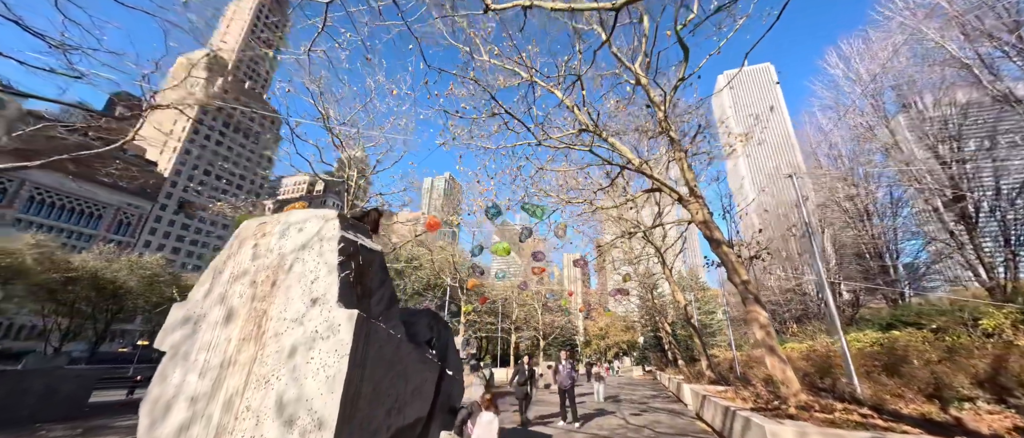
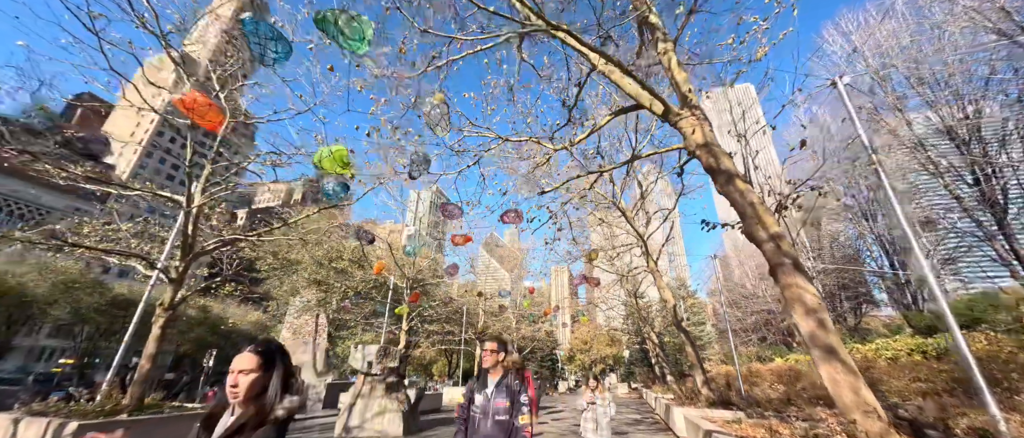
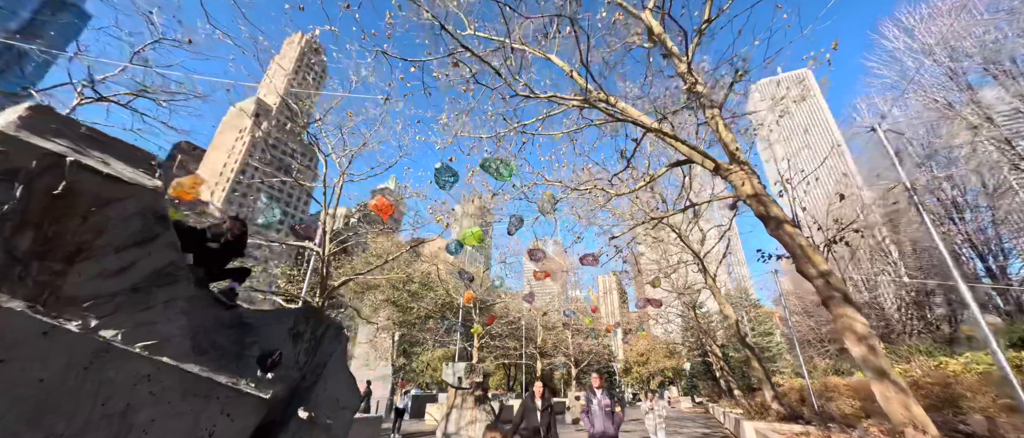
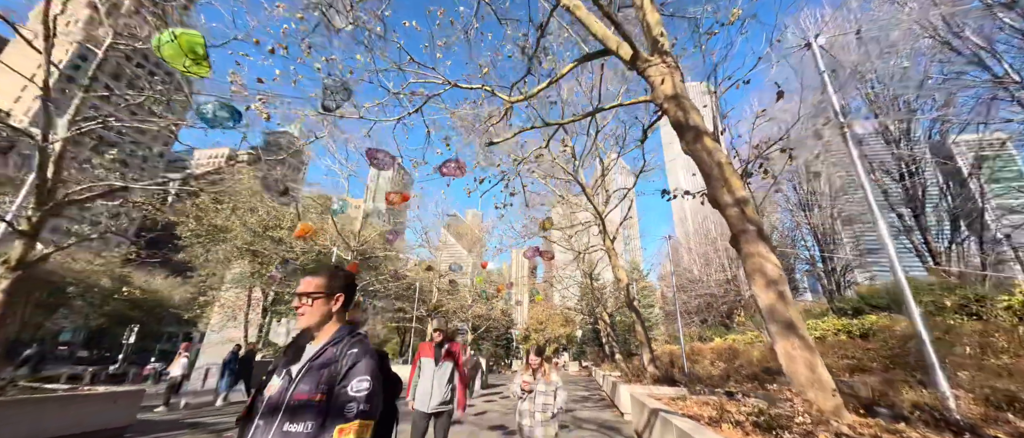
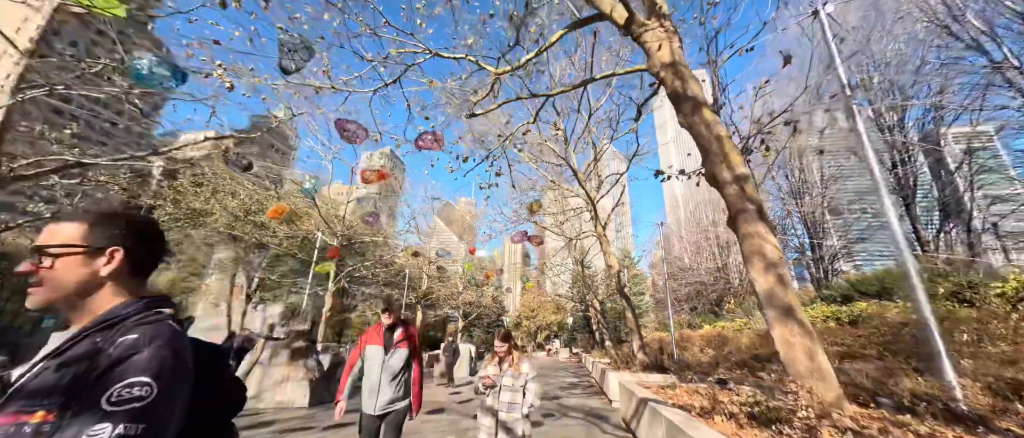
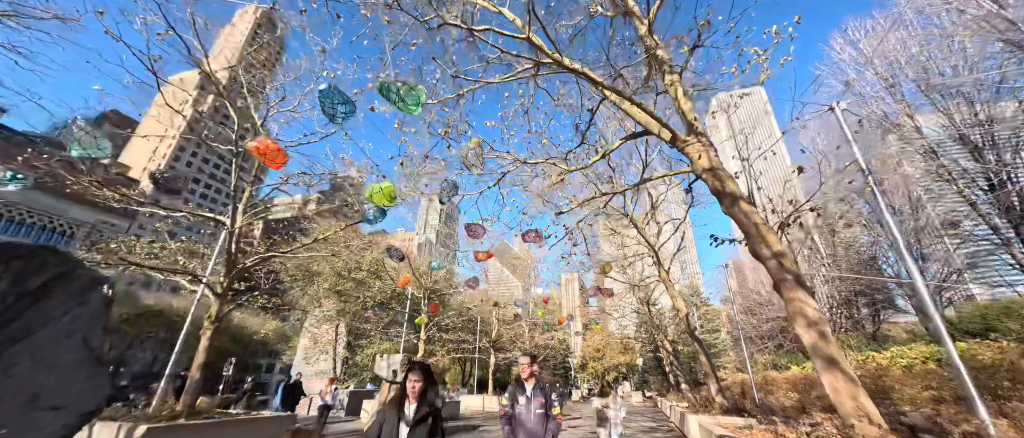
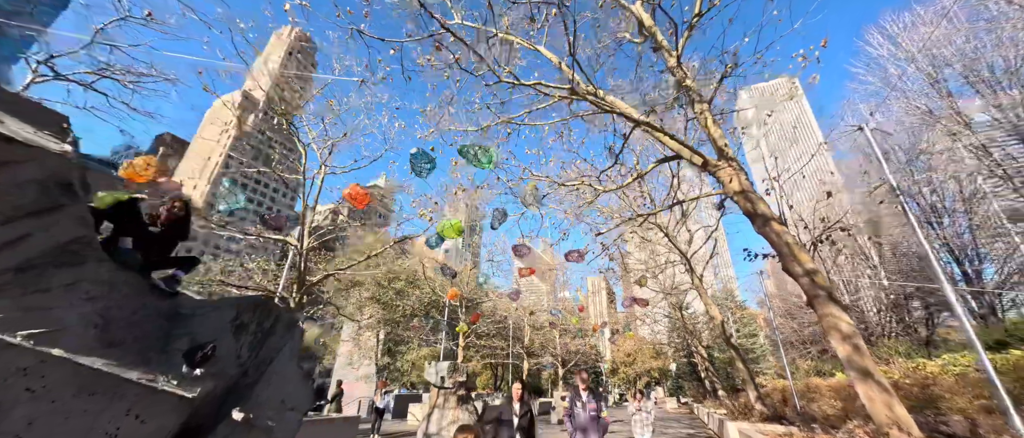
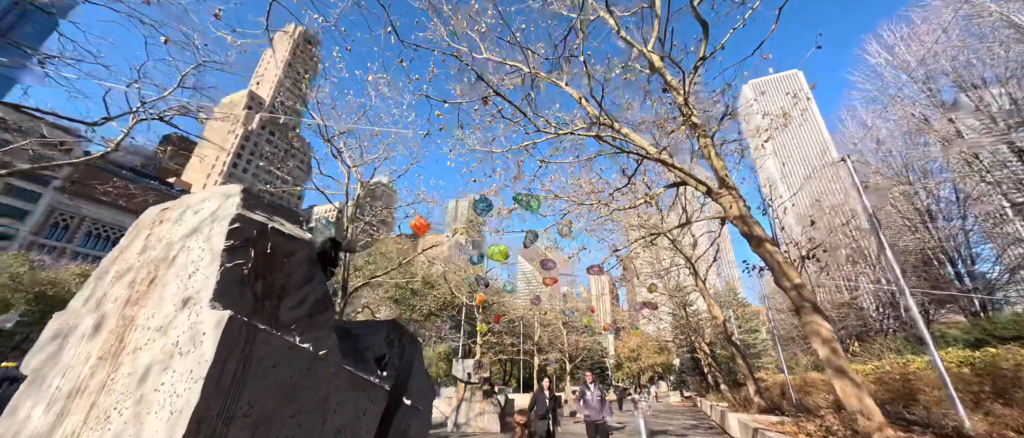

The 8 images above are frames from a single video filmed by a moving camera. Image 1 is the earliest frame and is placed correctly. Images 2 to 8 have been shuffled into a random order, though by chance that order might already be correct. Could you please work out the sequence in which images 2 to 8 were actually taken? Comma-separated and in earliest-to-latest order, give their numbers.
8, 3, 7, 6, 2, 4, 5
